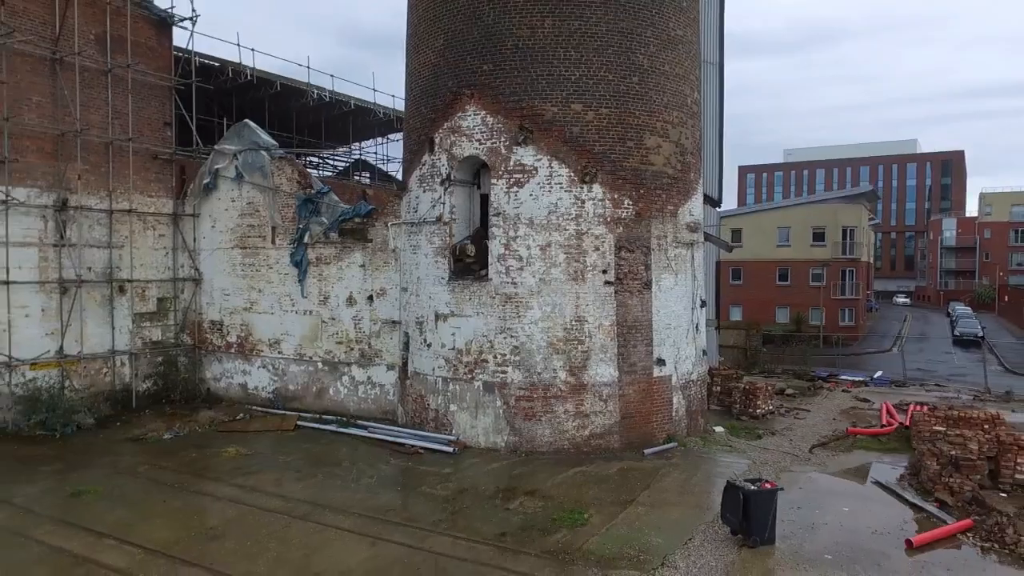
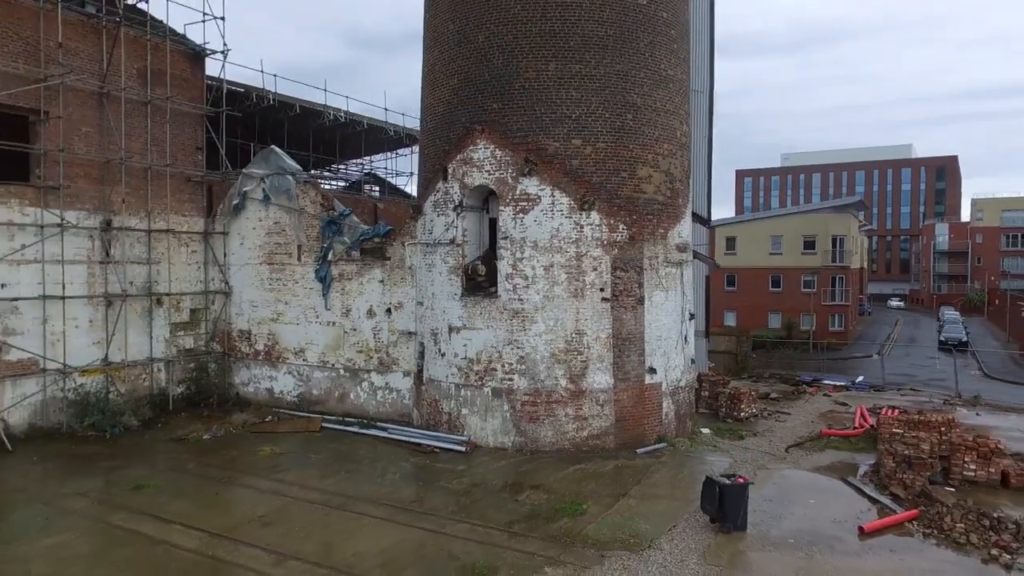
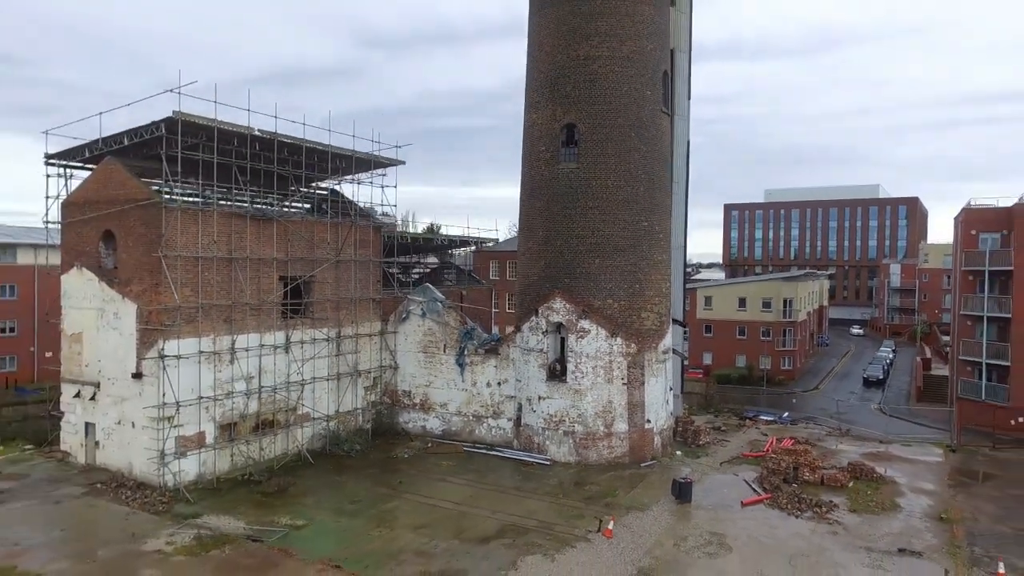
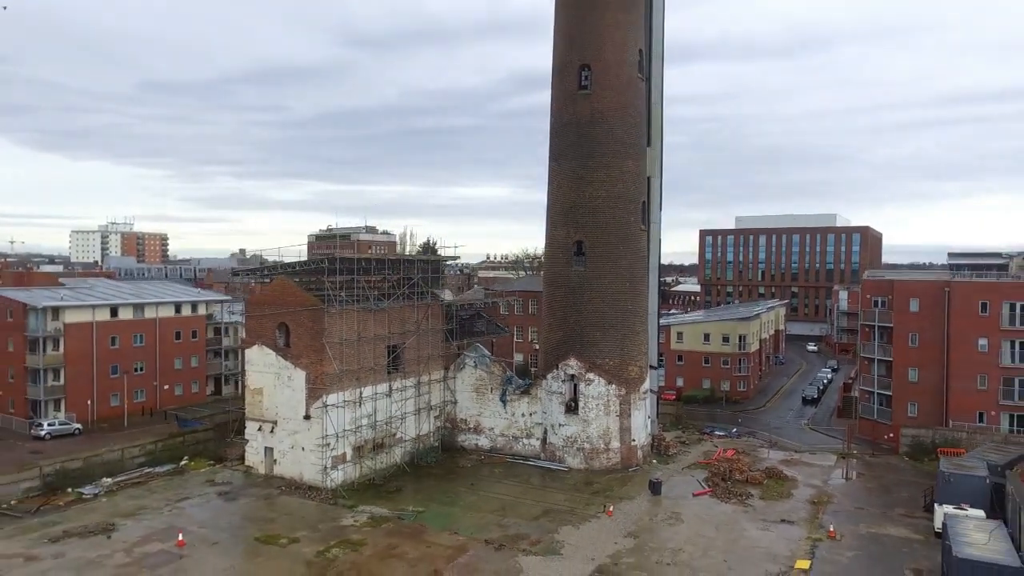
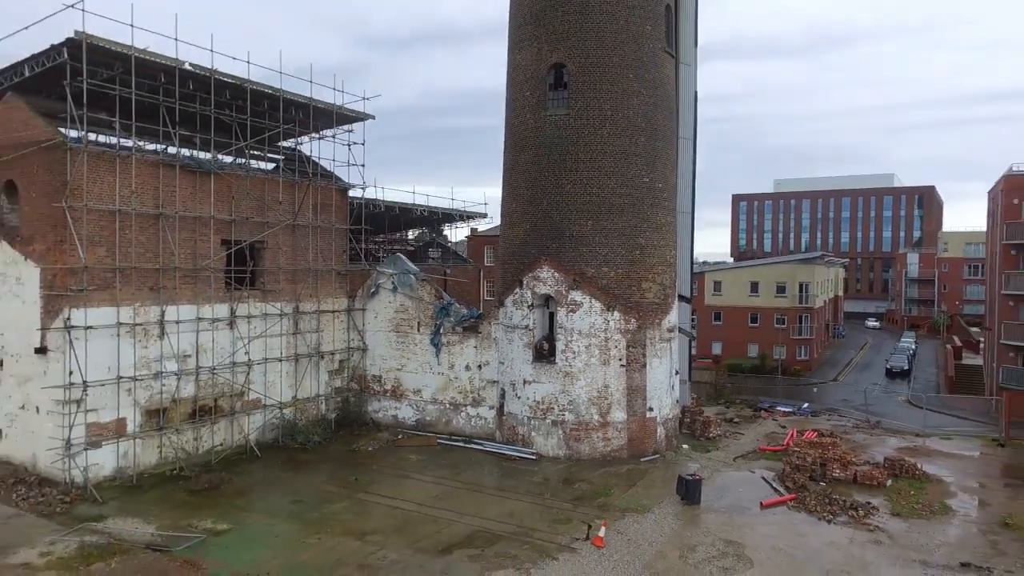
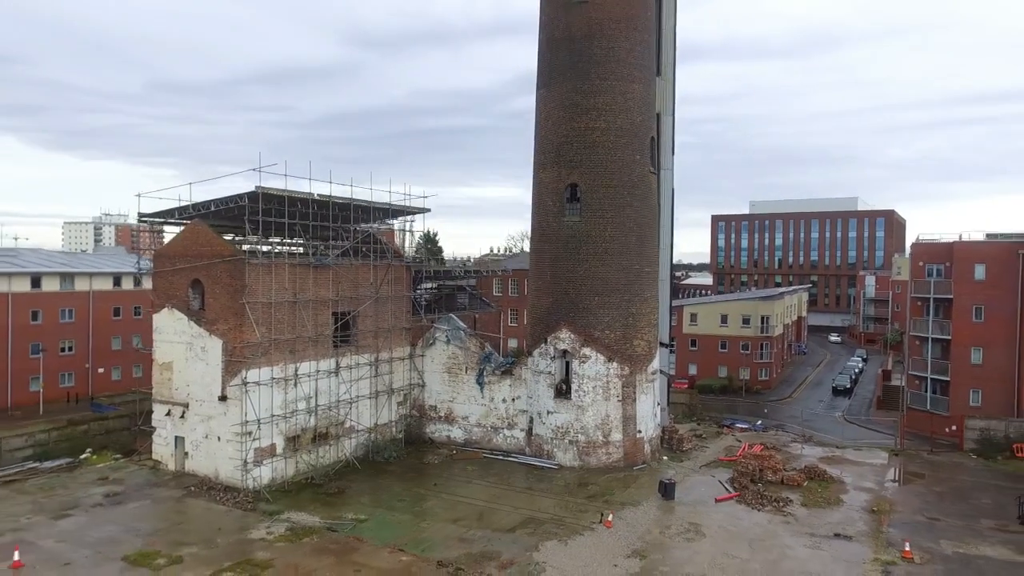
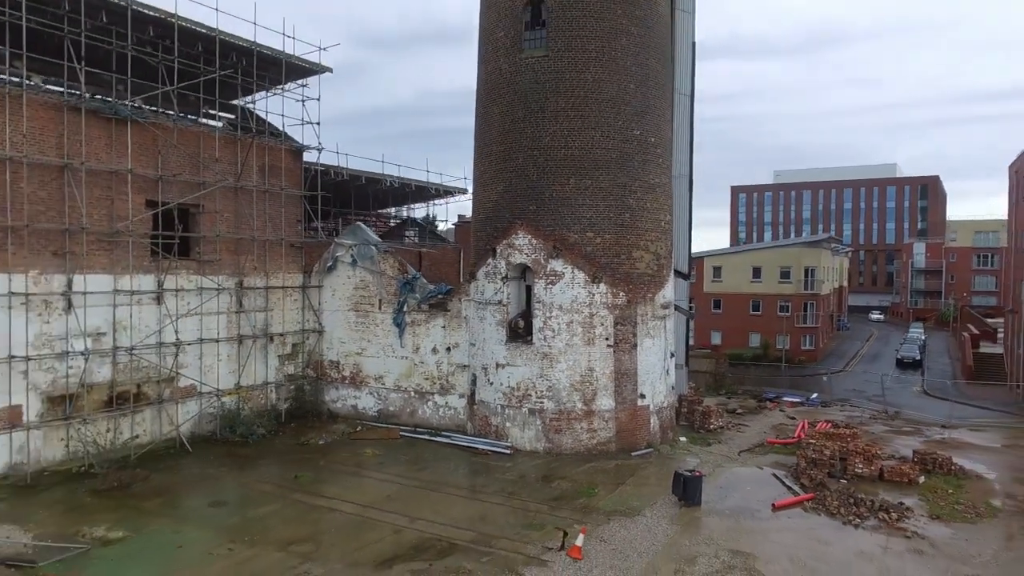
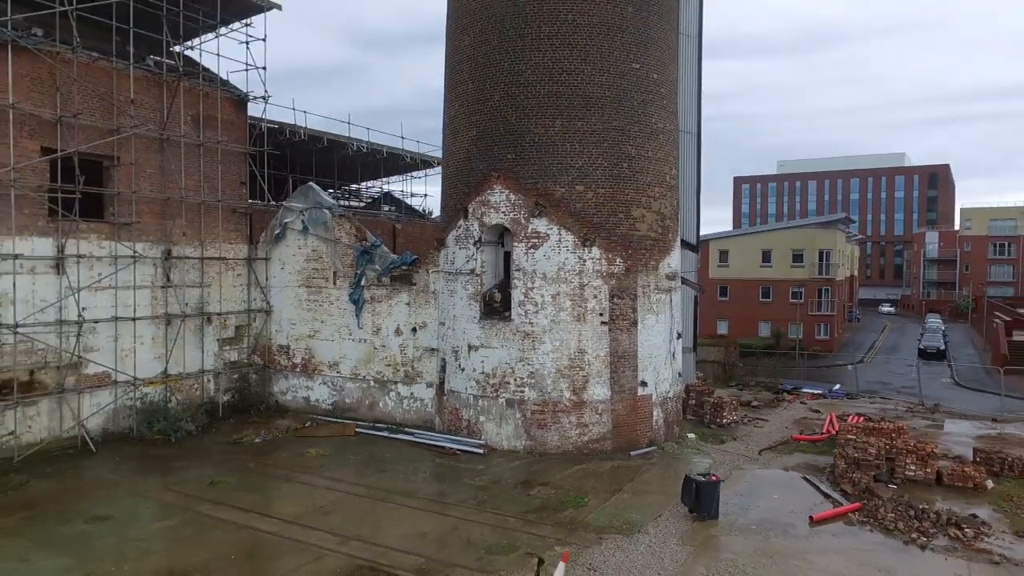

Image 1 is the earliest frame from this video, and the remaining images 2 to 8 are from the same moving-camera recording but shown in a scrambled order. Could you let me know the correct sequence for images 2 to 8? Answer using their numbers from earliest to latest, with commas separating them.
2, 8, 7, 5, 3, 6, 4
